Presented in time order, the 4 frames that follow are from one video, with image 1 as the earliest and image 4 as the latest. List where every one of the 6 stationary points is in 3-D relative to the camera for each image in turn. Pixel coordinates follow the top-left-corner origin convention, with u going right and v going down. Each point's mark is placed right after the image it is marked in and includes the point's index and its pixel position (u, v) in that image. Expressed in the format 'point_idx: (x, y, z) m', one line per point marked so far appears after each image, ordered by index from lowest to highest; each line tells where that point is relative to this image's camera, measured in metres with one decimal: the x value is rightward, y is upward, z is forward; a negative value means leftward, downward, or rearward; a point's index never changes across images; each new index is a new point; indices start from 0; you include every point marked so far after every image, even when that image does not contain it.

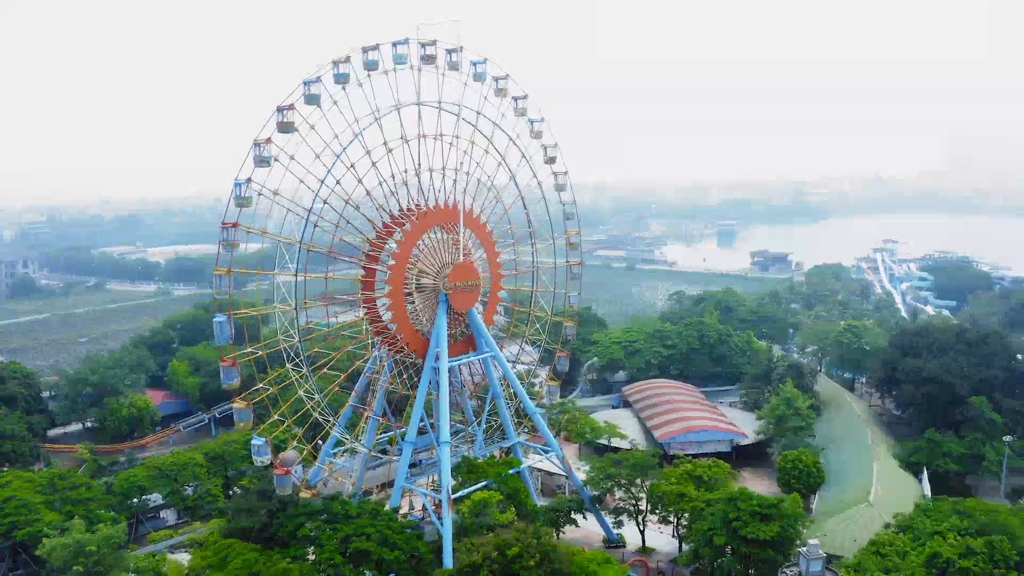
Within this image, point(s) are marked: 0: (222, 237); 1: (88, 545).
0: (-7.5, +1.3, +20.0) m
1: (-10.4, -6.4, +18.6) m
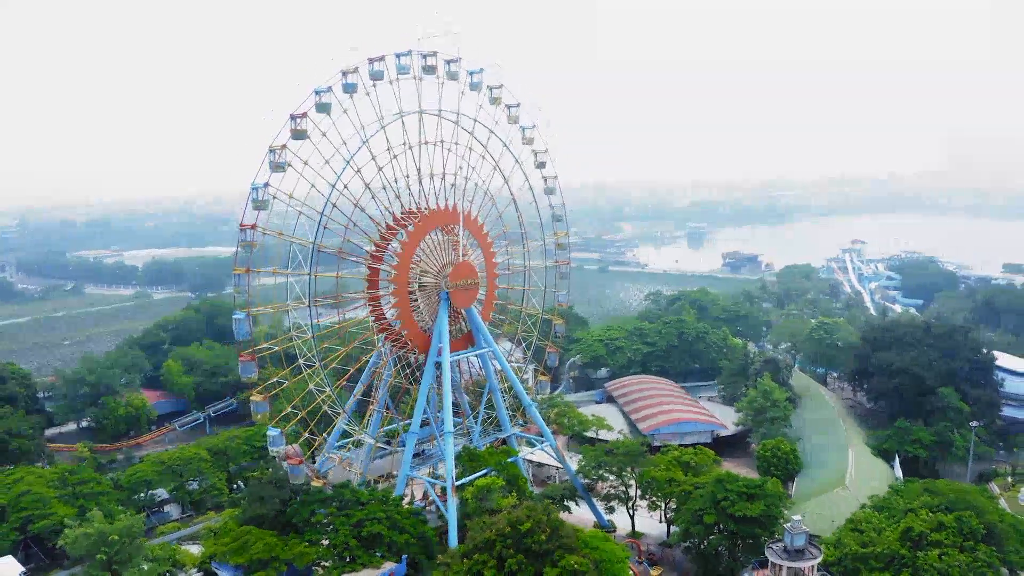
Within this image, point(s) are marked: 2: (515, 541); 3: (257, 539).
0: (-7.4, +1.4, +20.8) m
1: (-10.3, -6.4, +19.3) m
2: (+0.1, -5.7, +16.9) m
3: (-6.5, -6.5, +19.4) m
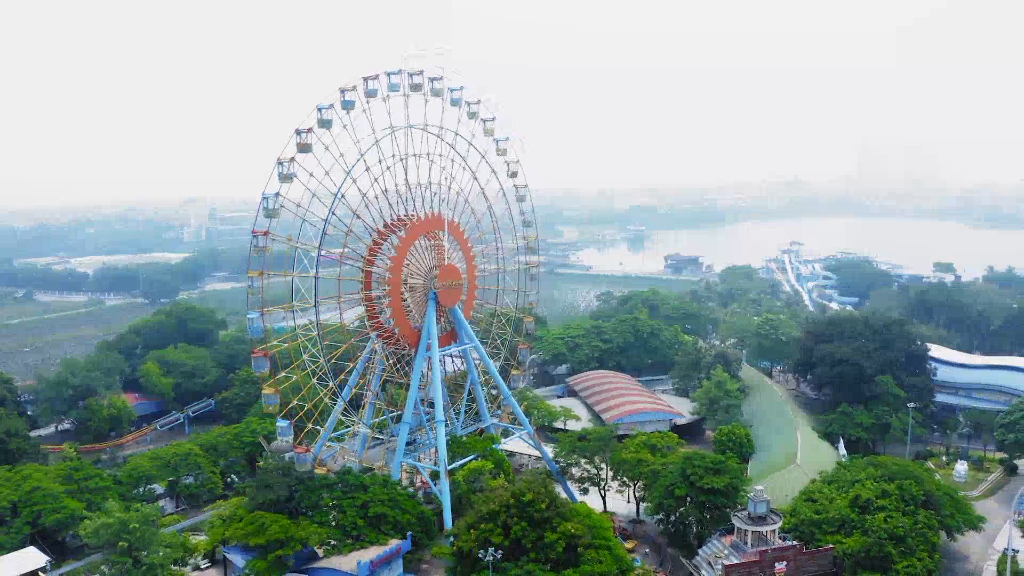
0: (-7.8, +1.3, +22.2) m
1: (-10.4, -6.4, +20.5) m
2: (+0.1, -5.5, +18.7) m
3: (-6.7, -6.5, +20.8) m
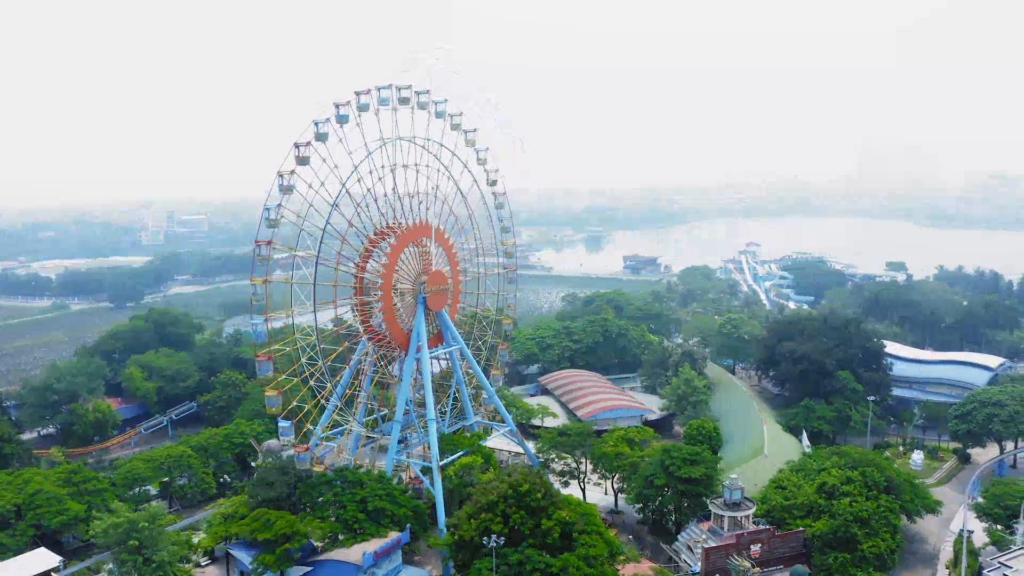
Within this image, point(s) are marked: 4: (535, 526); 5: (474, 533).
0: (-8.1, +1.2, +23.1) m
1: (-10.5, -6.6, +21.2) m
2: (0.0, -5.6, +20.0) m
3: (-6.8, -6.6, +21.7) m
4: (+0.6, -6.2, +19.7) m
5: (-1.0, -6.4, +19.8) m
